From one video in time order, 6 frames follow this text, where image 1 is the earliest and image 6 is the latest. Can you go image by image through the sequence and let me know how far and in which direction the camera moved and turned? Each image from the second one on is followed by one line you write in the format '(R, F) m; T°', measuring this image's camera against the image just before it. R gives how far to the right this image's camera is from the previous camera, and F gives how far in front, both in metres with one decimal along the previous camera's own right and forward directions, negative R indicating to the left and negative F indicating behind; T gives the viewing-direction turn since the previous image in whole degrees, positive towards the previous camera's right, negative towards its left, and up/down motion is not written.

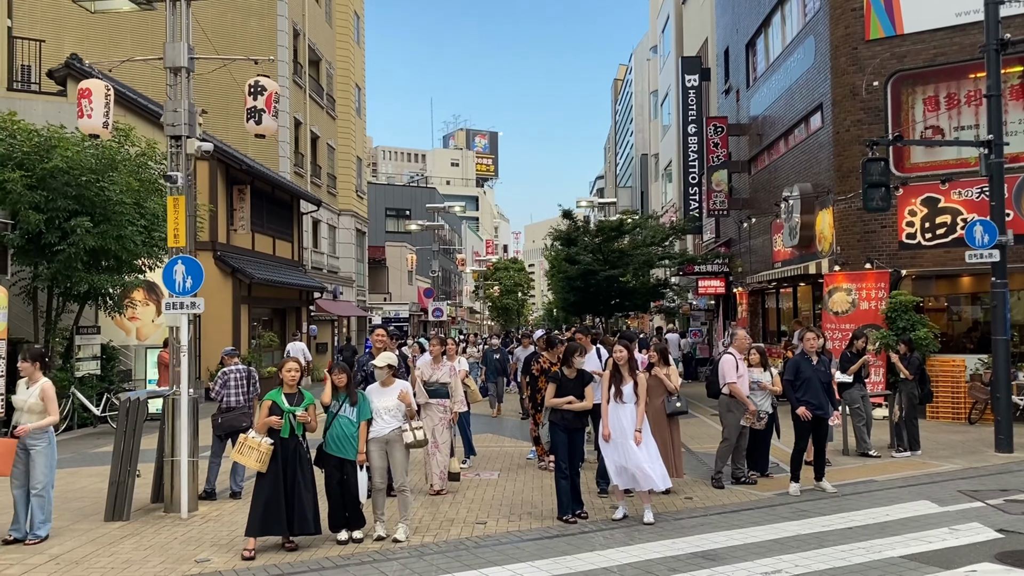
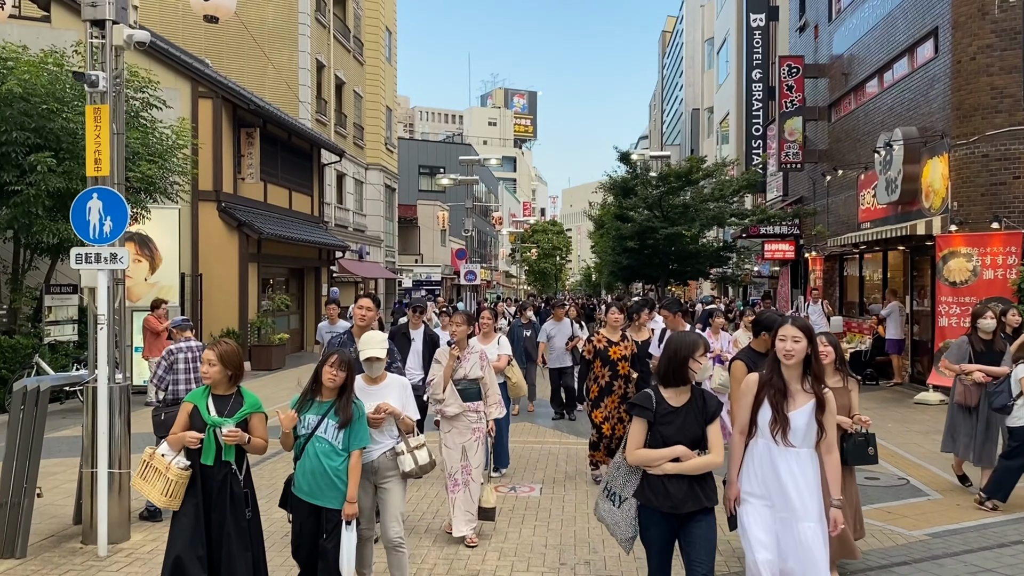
(-0.1, +2.5) m; -2°
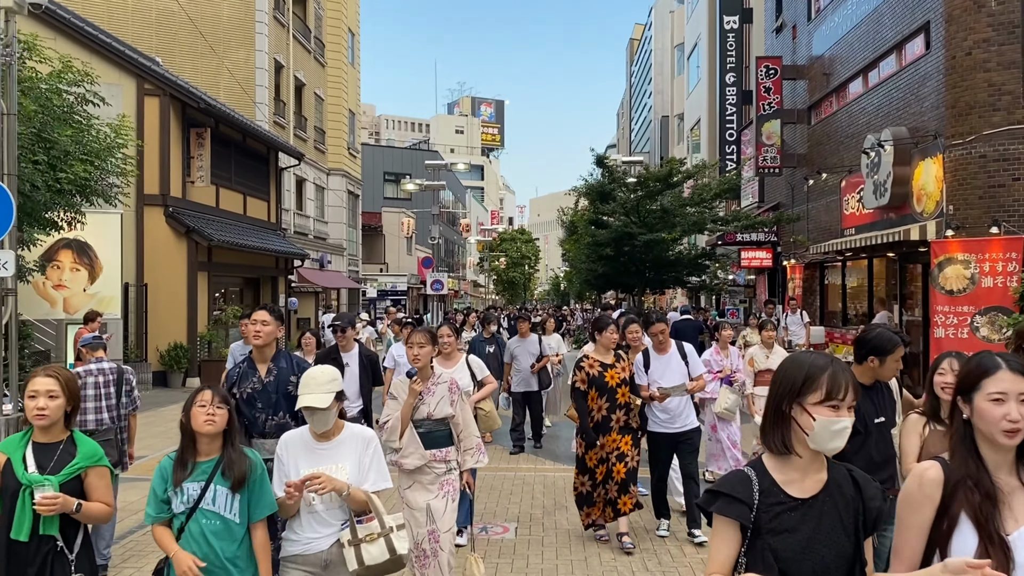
(0.0, +1.0) m; +2°
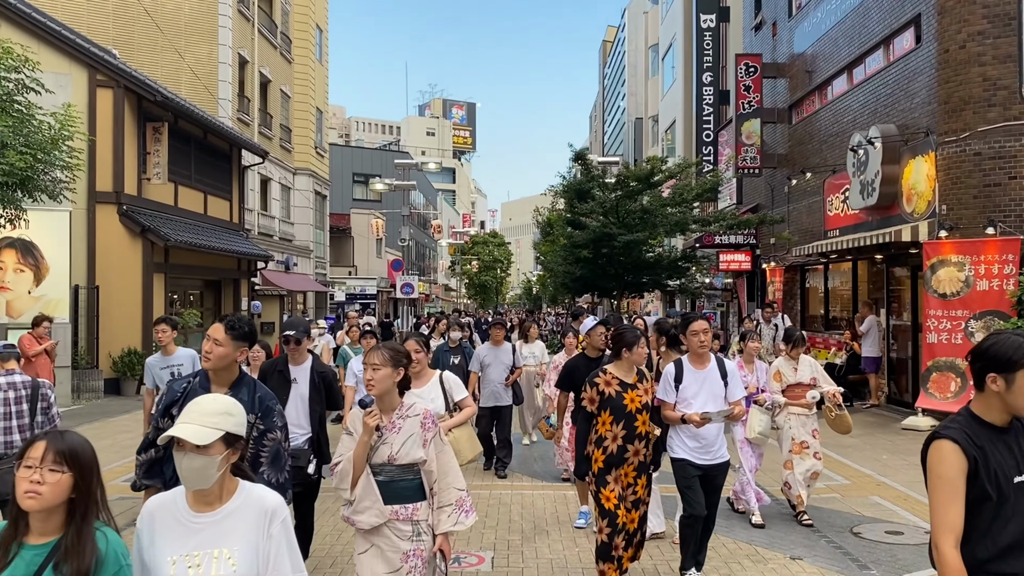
(0.0, +0.7) m; +2°
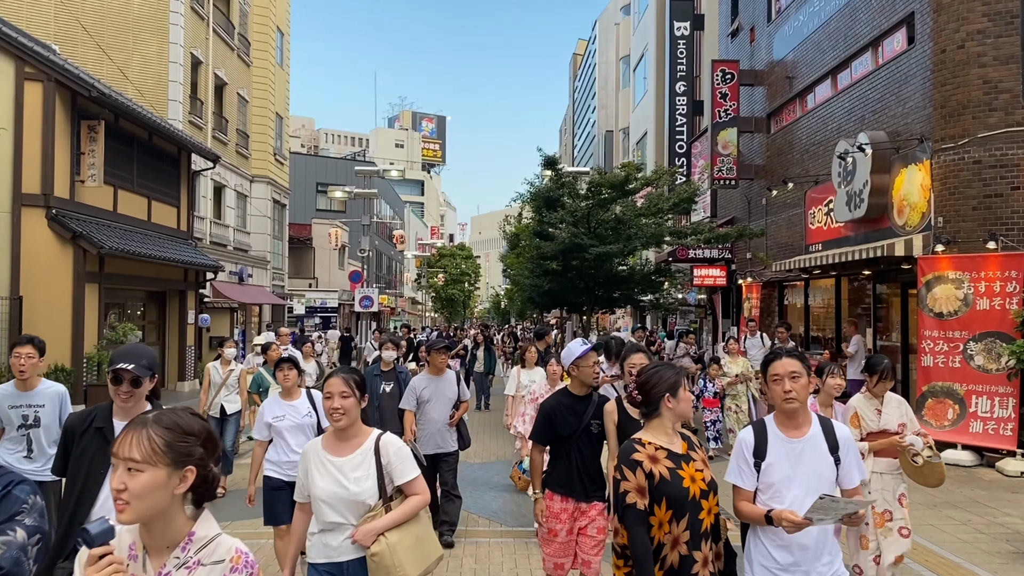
(+0.1, +1.0) m; +2°
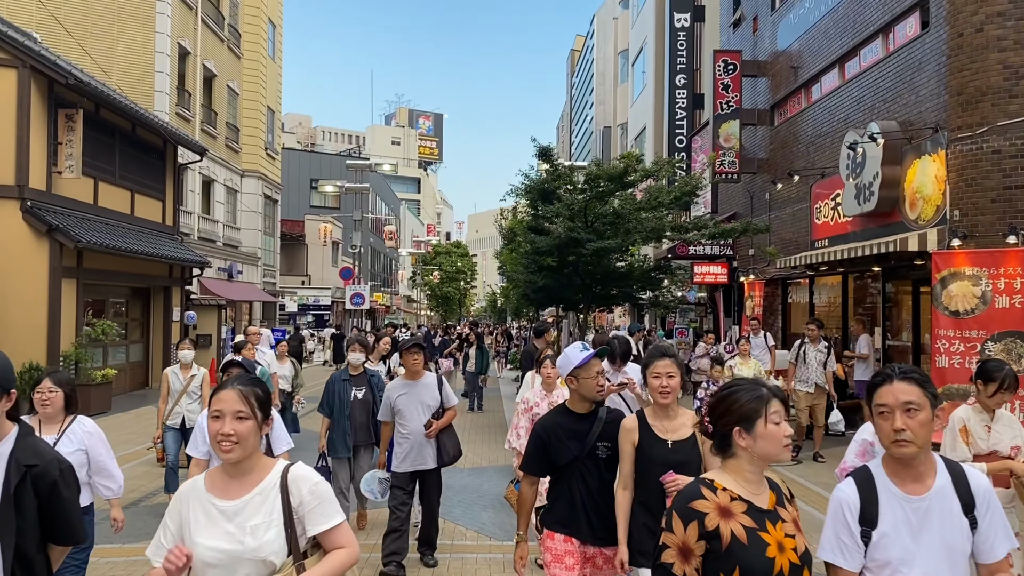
(+0.1, +0.6) m; 0°
